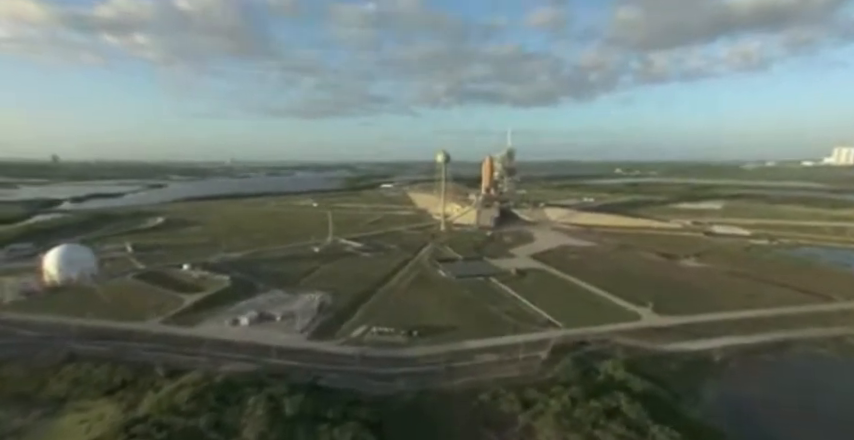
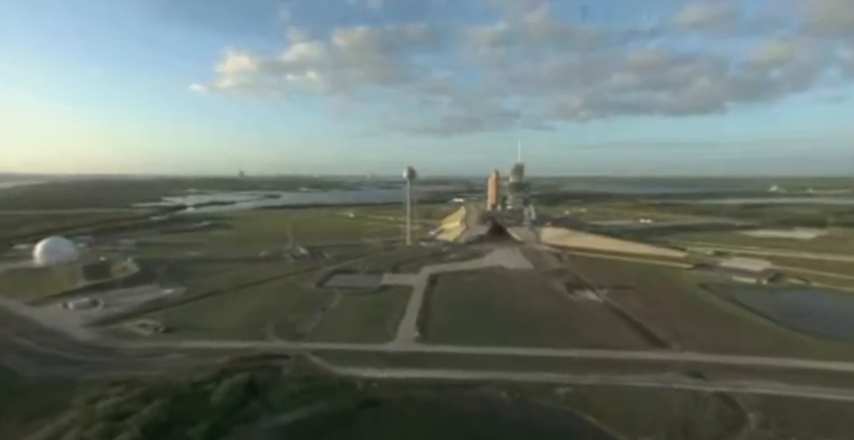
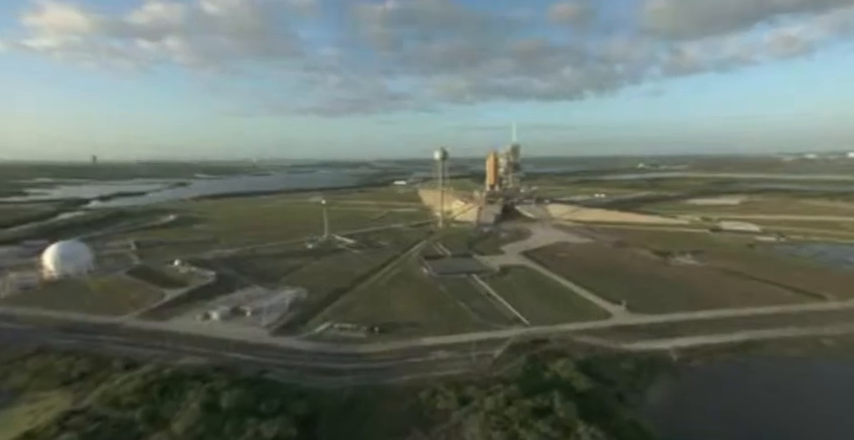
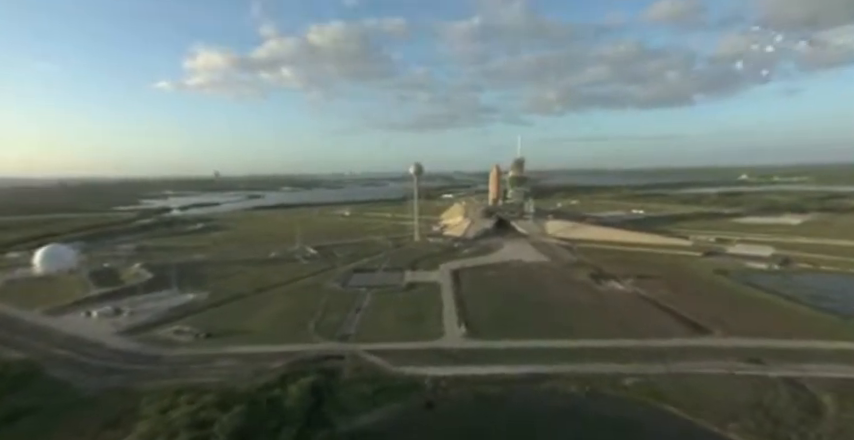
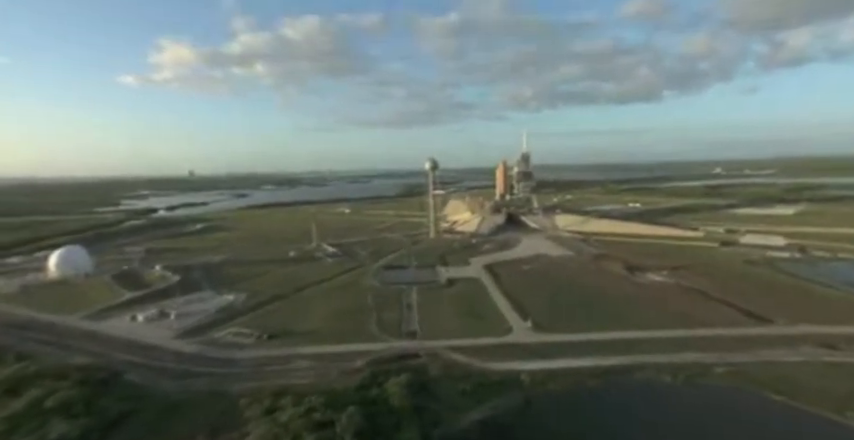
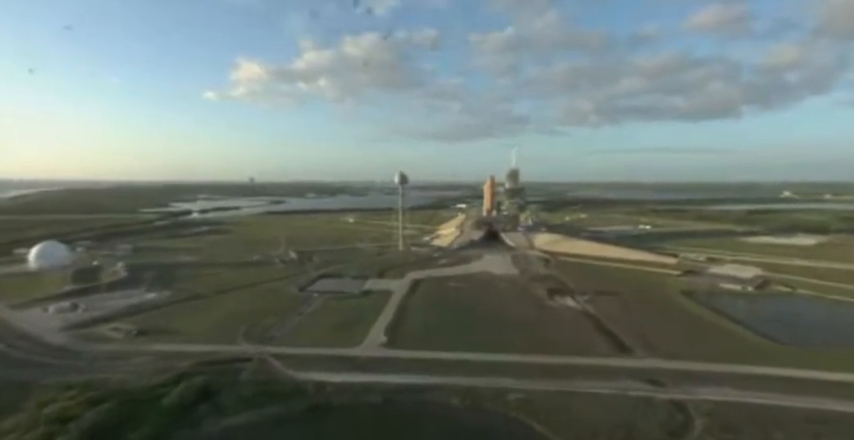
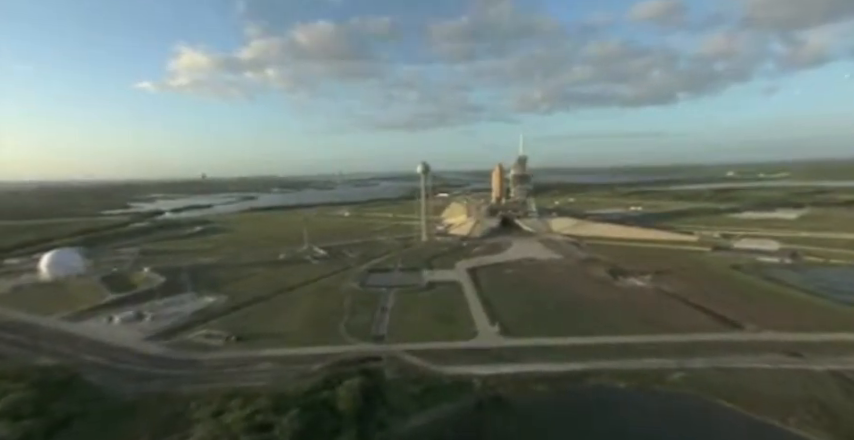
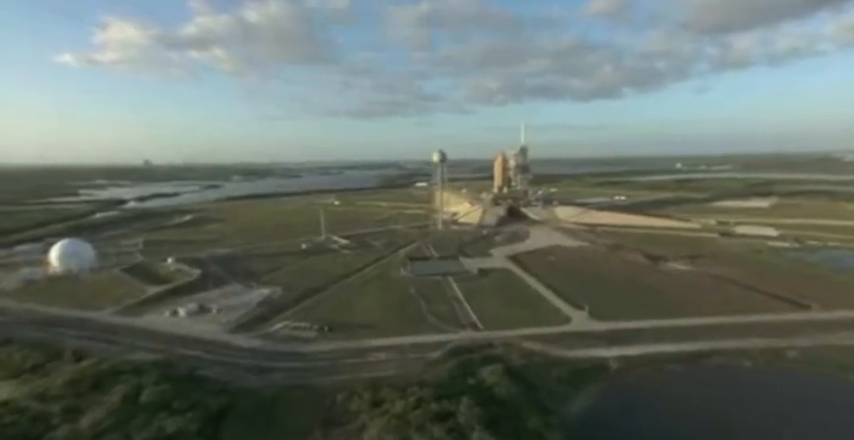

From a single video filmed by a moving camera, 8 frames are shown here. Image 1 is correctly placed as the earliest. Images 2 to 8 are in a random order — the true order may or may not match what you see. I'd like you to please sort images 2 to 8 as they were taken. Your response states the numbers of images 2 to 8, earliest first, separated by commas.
3, 8, 5, 7, 4, 2, 6
